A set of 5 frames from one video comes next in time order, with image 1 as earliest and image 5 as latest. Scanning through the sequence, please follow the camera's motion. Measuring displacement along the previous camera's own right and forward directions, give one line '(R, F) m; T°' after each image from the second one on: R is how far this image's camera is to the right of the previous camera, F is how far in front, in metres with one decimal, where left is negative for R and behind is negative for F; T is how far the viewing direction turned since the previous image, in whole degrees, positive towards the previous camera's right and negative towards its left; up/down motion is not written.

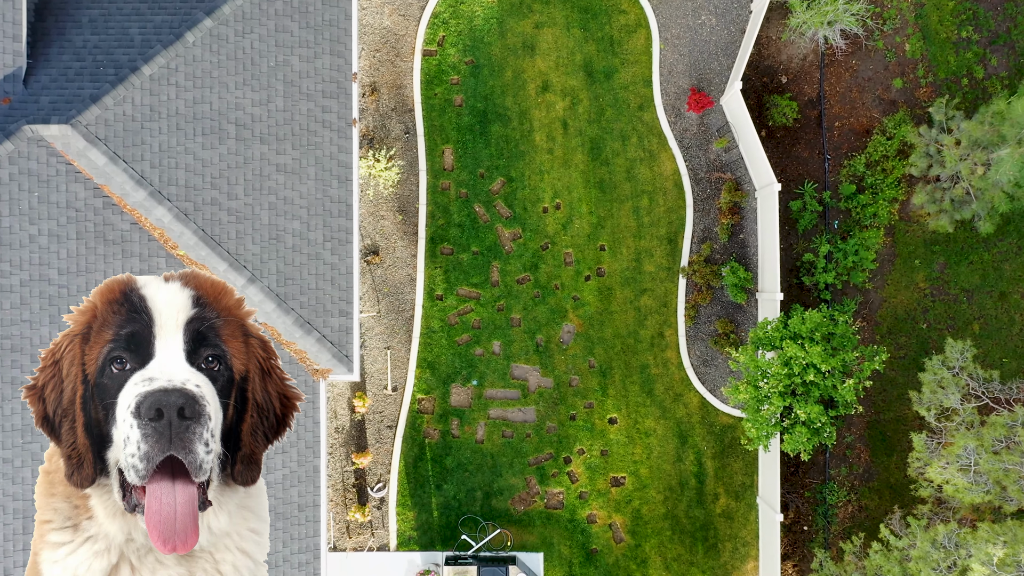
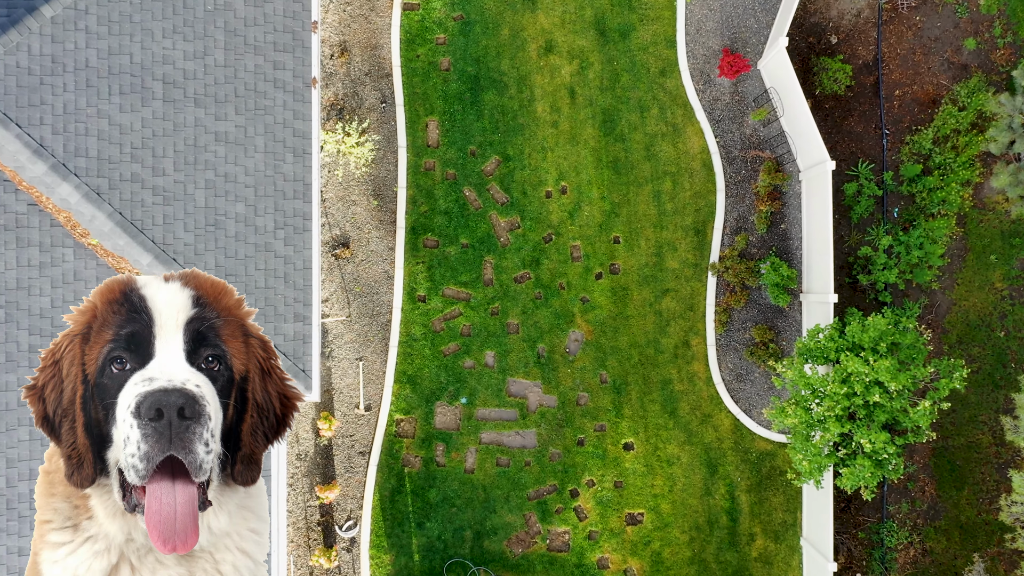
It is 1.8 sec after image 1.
(+0.1, +3.0) m; 0°
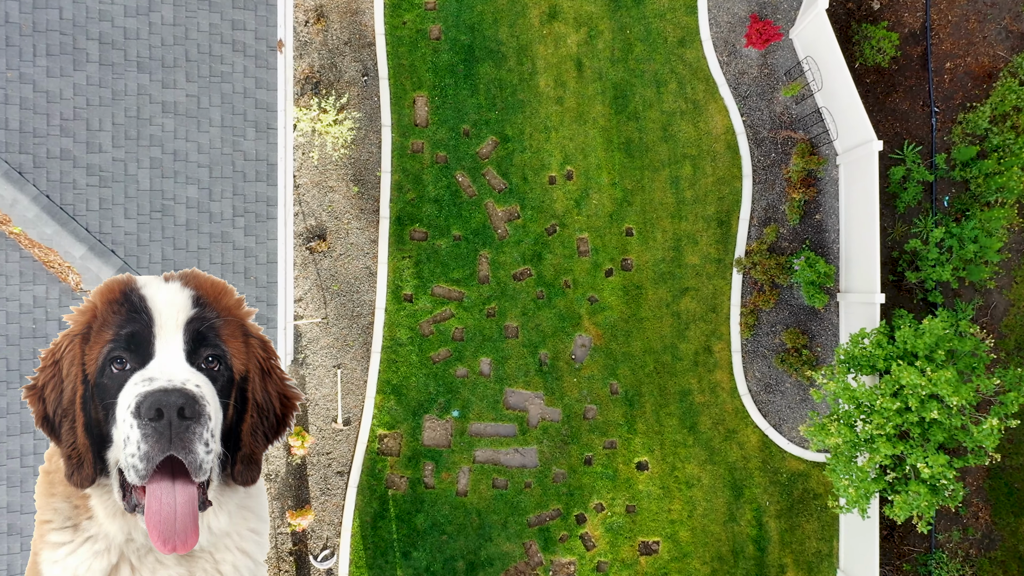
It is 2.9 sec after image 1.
(0.0, +1.8) m; 0°
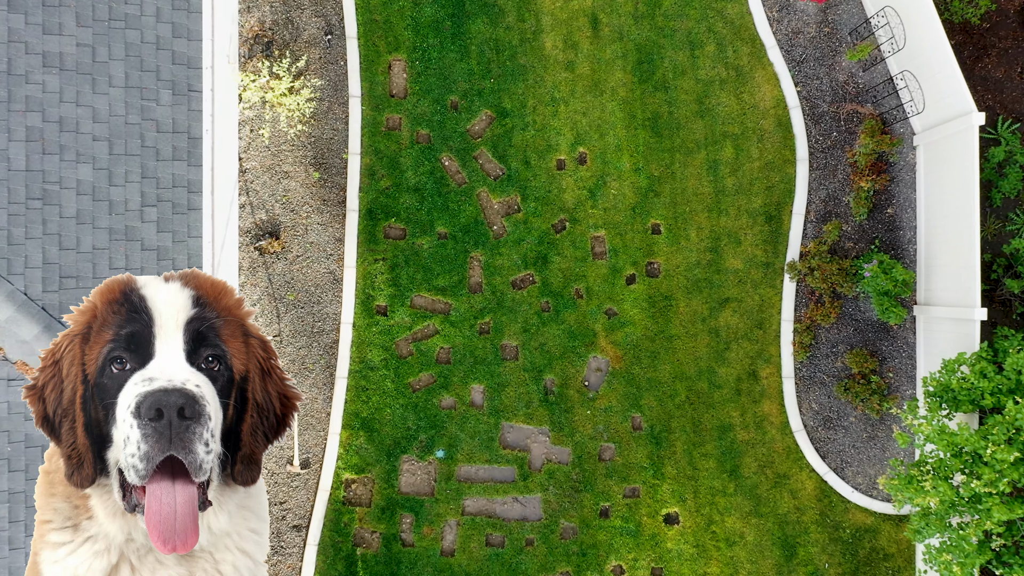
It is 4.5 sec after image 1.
(0.0, +2.6) m; 0°
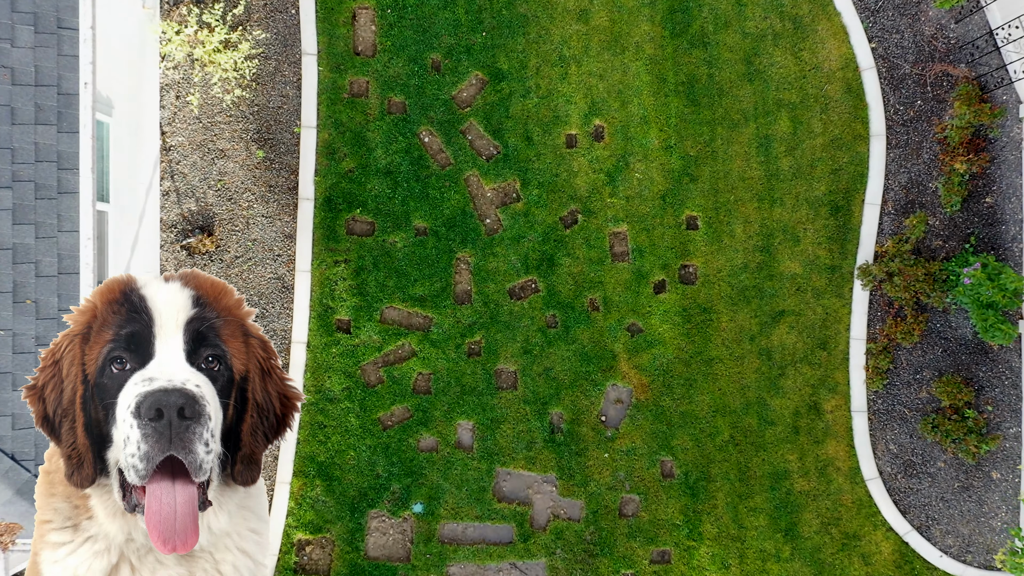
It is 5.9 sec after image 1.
(0.0, +2.3) m; 0°
